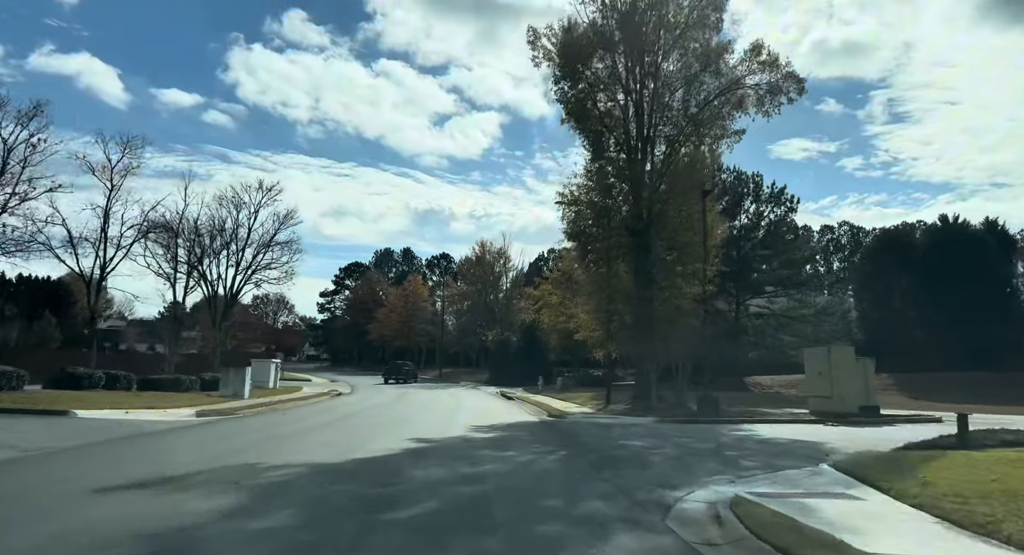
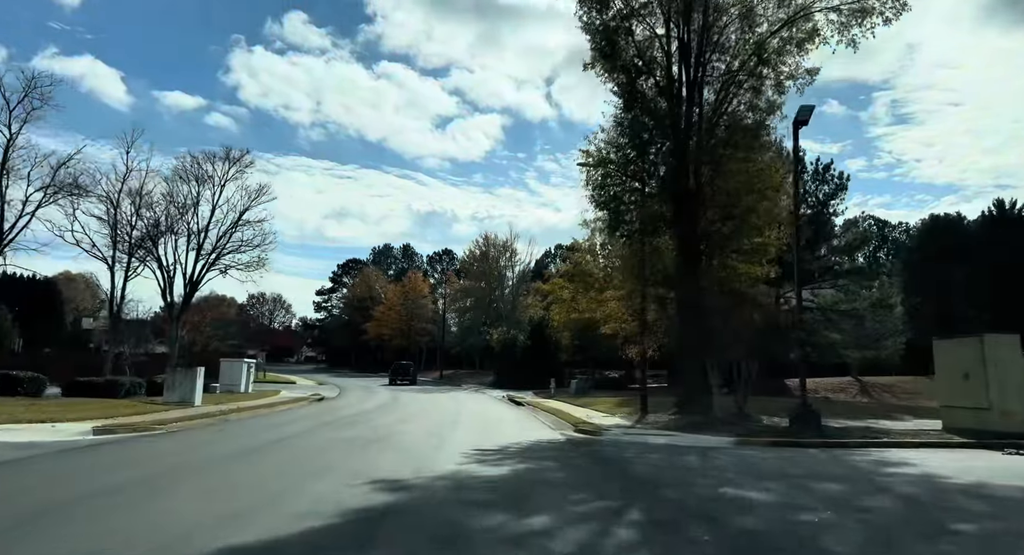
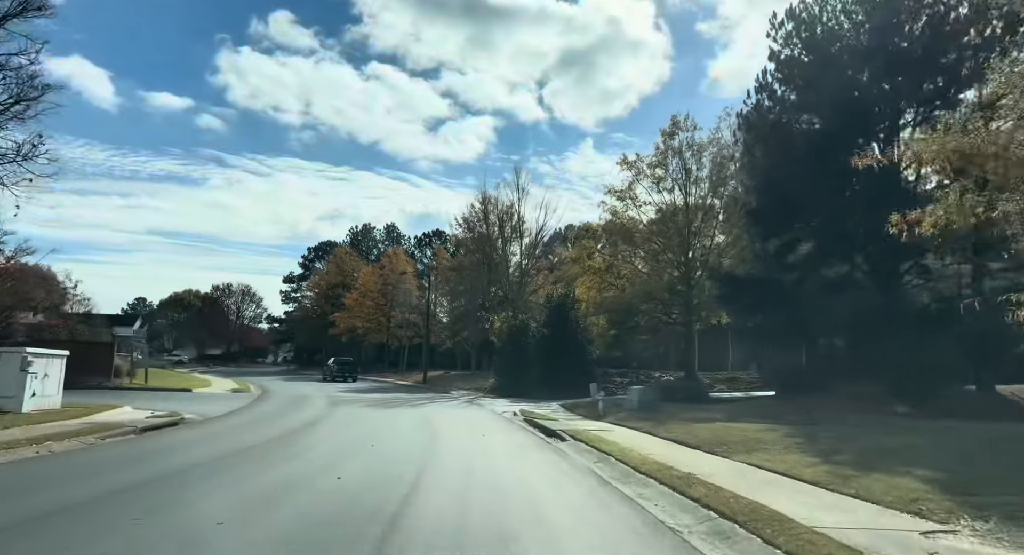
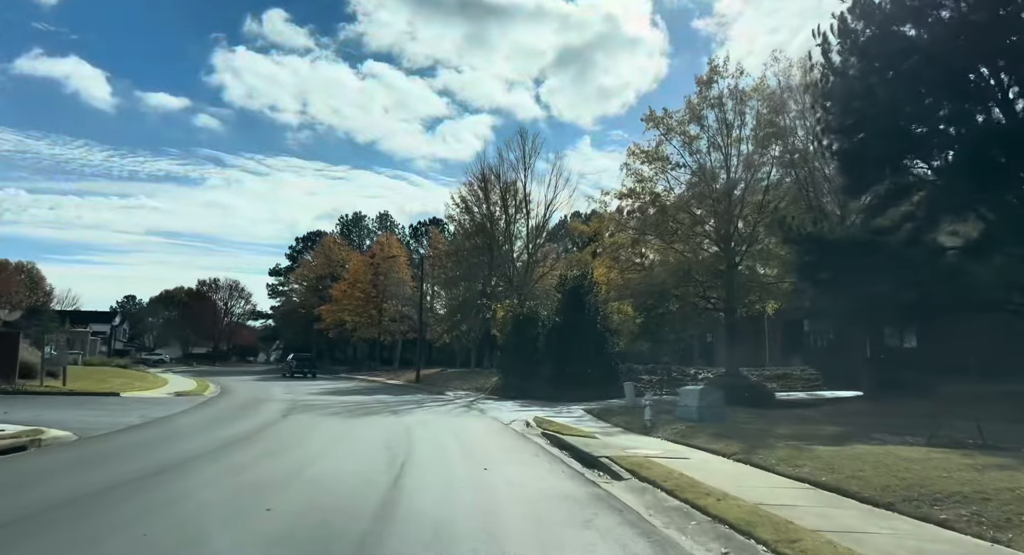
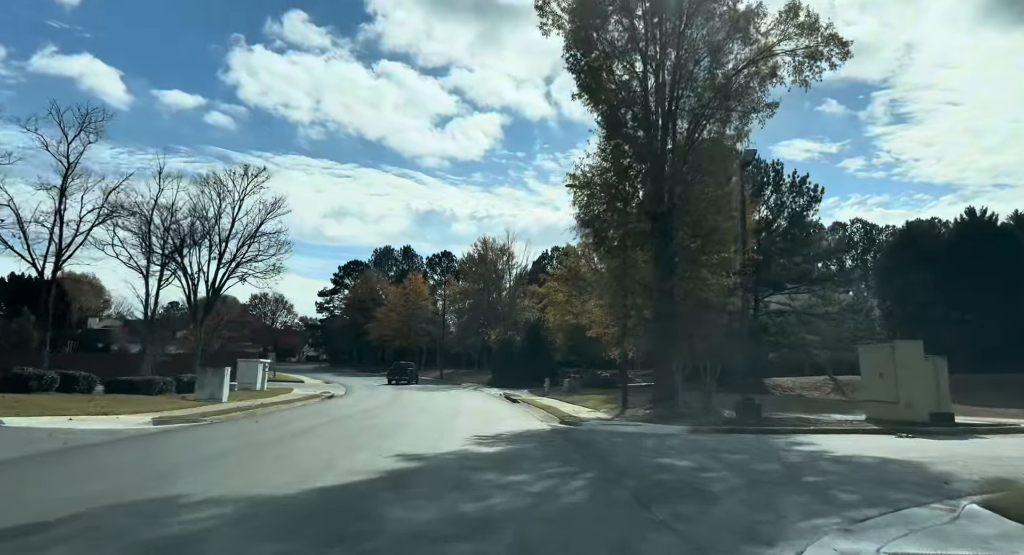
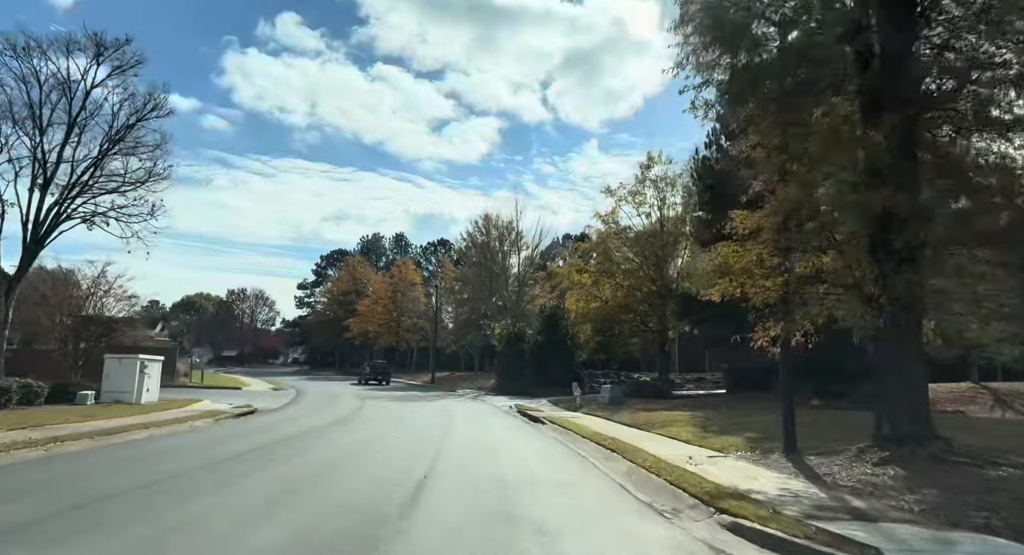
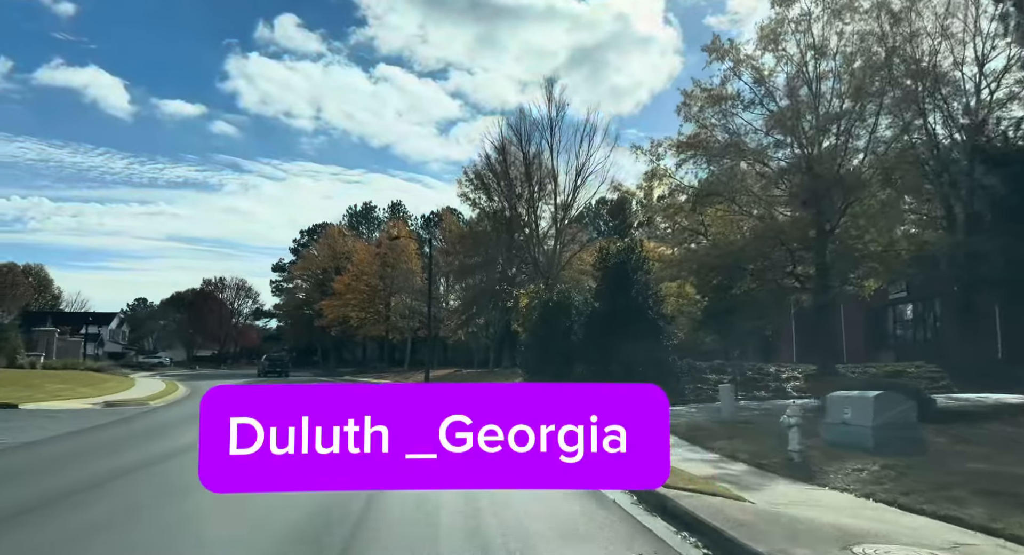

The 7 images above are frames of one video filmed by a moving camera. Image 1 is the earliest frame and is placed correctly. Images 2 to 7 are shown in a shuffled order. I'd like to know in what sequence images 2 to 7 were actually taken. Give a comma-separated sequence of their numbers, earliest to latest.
5, 2, 6, 3, 4, 7
